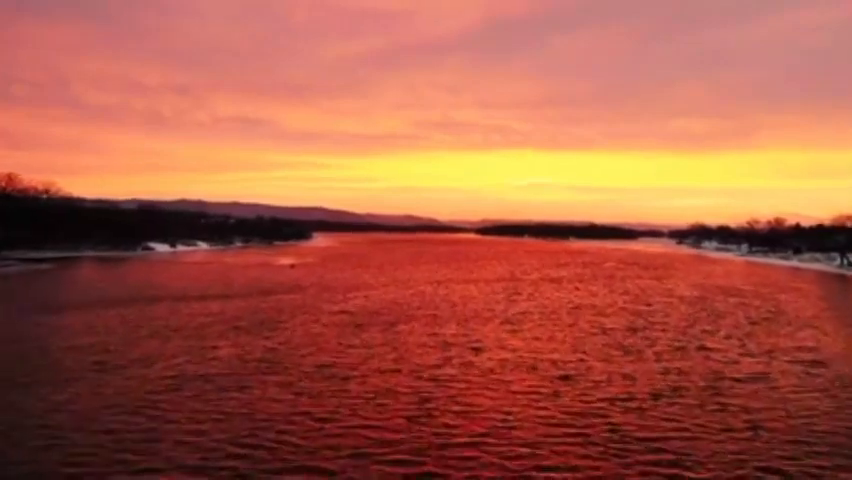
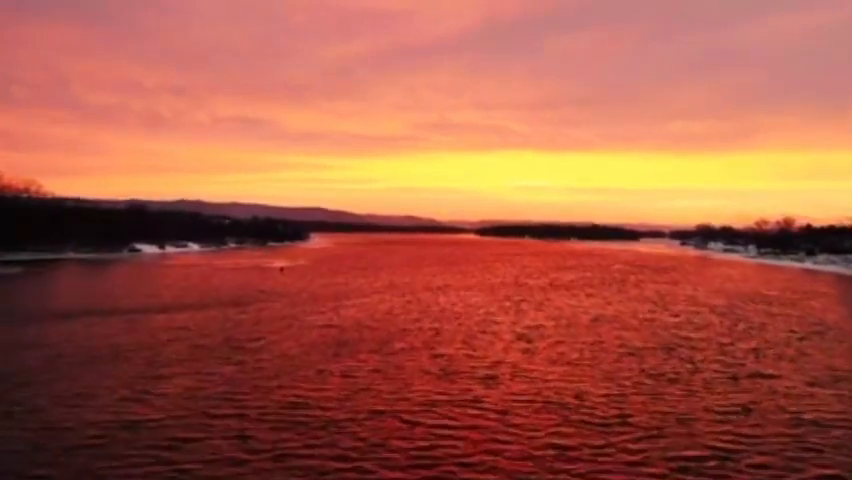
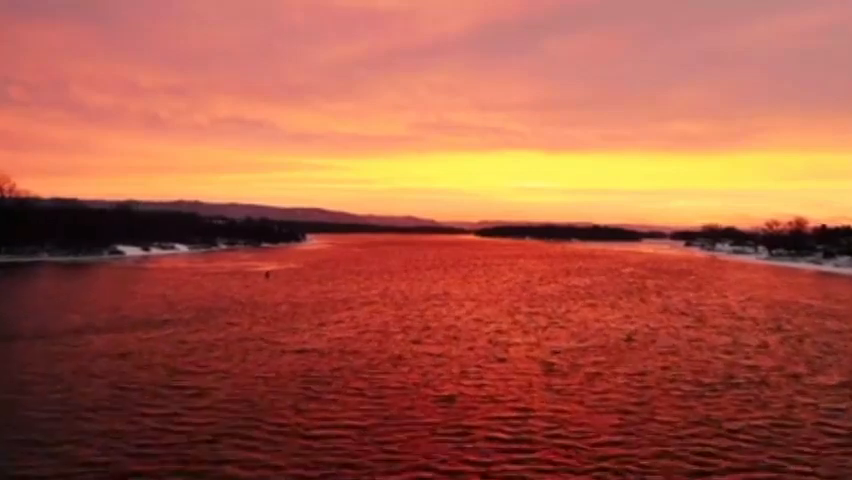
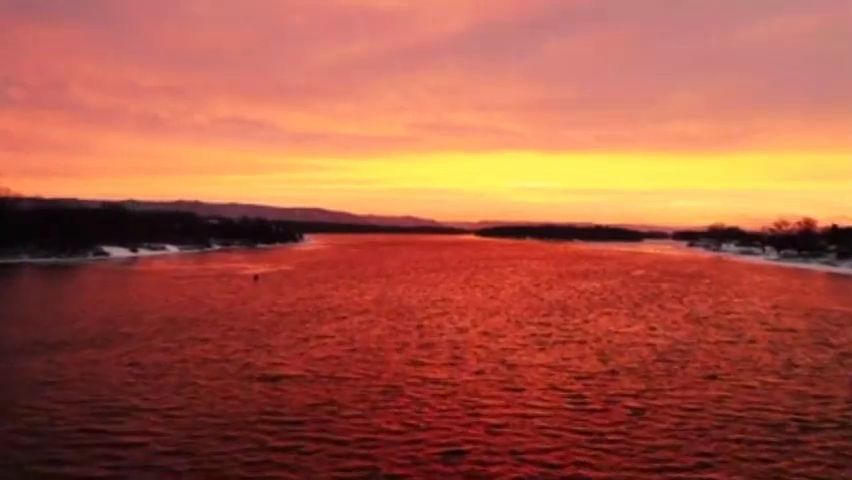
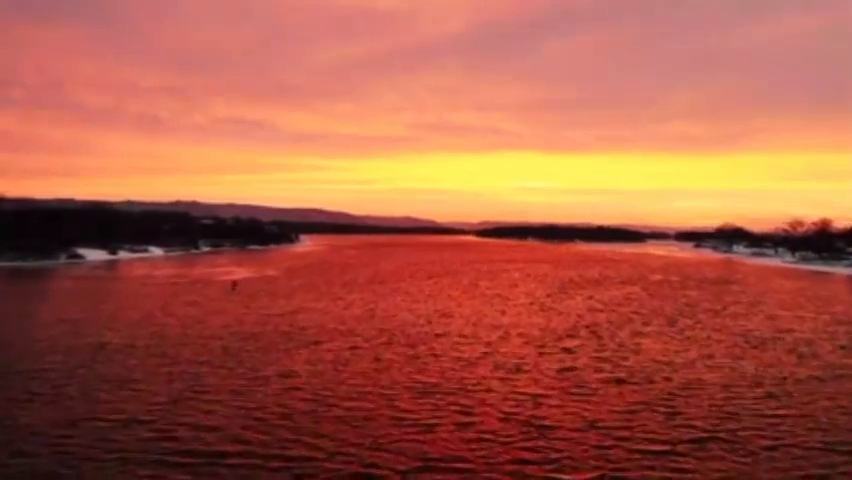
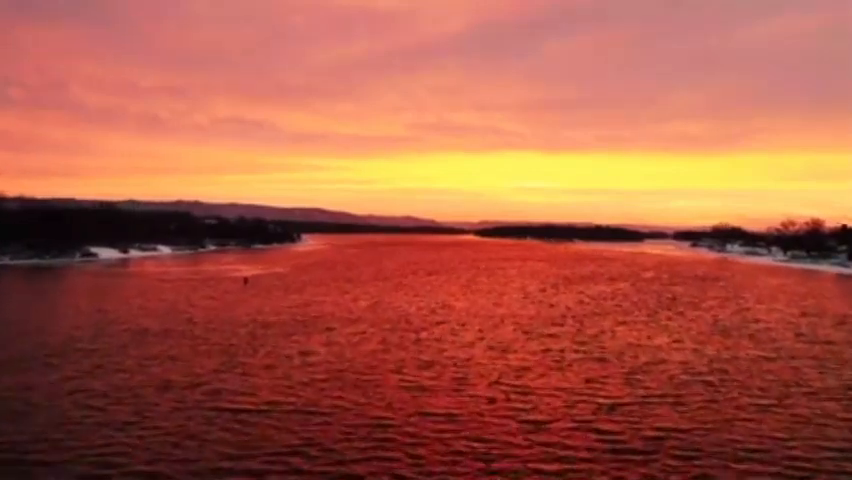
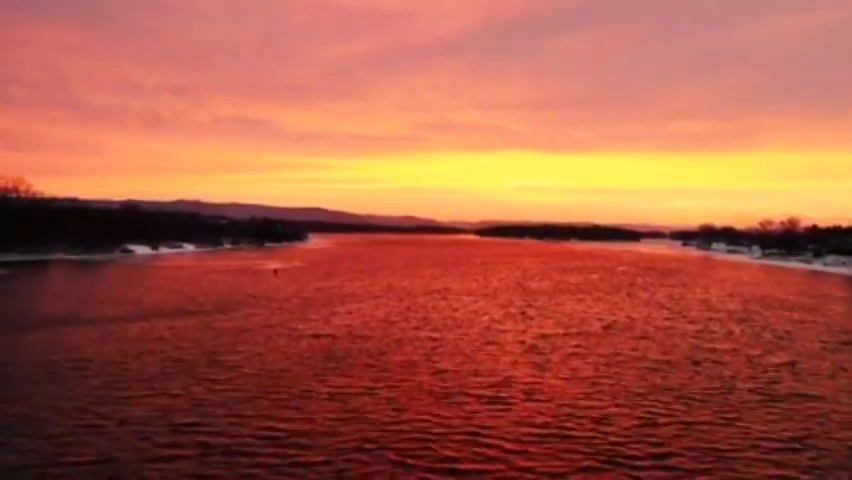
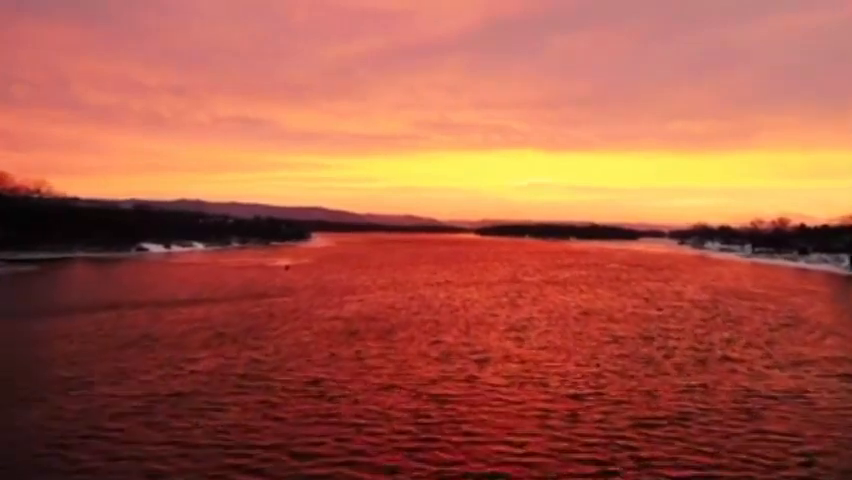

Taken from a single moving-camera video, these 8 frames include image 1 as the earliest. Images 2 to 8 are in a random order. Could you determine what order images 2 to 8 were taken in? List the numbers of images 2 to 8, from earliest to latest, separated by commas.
8, 2, 7, 3, 4, 6, 5
